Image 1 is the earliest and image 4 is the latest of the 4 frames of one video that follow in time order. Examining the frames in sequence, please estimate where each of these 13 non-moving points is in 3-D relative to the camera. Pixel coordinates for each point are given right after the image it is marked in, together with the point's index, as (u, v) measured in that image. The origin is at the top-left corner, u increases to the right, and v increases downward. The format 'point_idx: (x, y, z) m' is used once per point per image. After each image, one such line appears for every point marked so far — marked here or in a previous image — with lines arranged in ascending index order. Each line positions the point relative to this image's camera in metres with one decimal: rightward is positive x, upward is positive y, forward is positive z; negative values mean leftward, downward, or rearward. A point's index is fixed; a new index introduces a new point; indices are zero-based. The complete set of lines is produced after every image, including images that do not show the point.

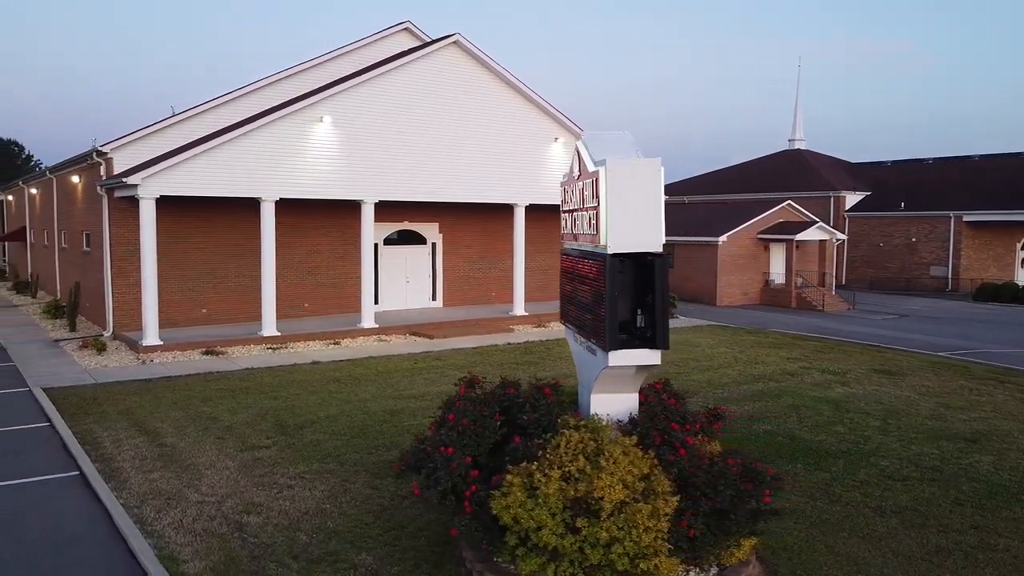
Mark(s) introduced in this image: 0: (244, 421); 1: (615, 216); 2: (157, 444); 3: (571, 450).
0: (-3.8, -1.9, +11.2) m
1: (+0.8, +0.6, +6.0) m
2: (-4.5, -2.0, +10.1) m
3: (+0.4, -1.2, +6.0) m
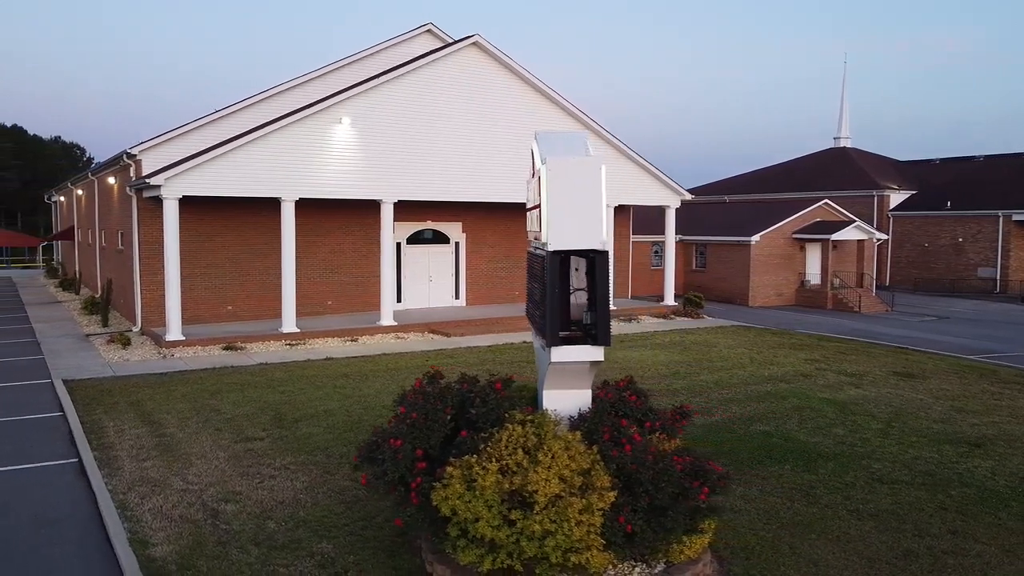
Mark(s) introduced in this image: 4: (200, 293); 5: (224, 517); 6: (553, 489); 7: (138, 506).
0: (-3.9, -1.8, +11.5) m
1: (+0.3, +0.6, +6.1) m
2: (-4.7, -1.9, +10.5) m
3: (0.0, -1.2, +6.1) m
4: (-7.6, -0.1, +19.4) m
5: (-2.8, -2.2, +7.7) m
6: (+0.3, -1.5, +5.7) m
7: (-3.8, -2.2, +8.0) m
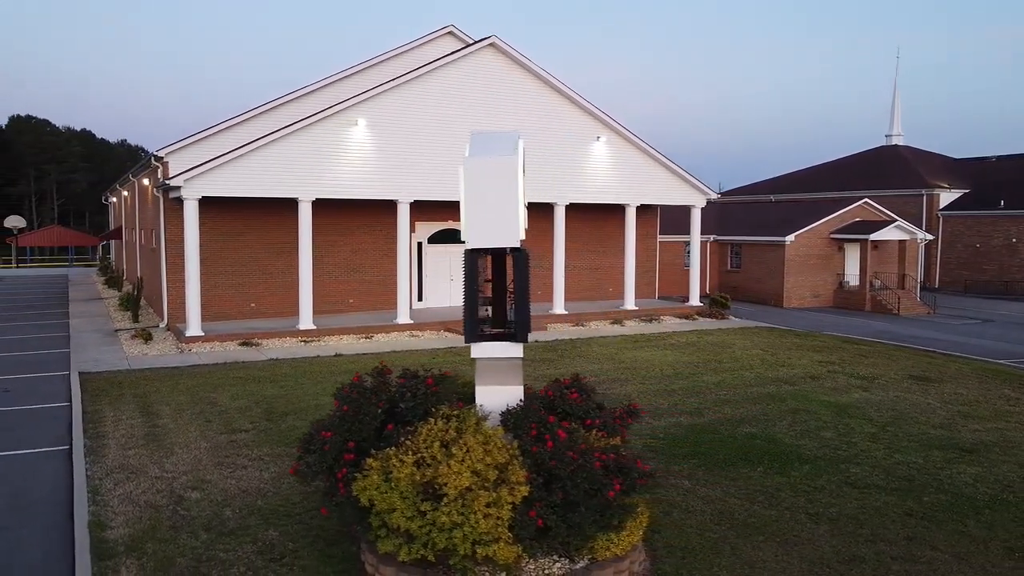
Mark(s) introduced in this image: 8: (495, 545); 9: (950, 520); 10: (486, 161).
0: (-4.1, -1.8, +11.9) m
1: (-0.3, +0.6, +6.2) m
2: (-5.0, -1.9, +11.0) m
3: (-0.6, -1.2, +6.2) m
4: (-7.3, -0.1, +20.0) m
5: (-3.3, -2.2, +8.1) m
6: (-0.4, -1.4, +5.9) m
7: (-4.3, -2.1, +8.4) m
8: (-0.1, -1.9, +5.8) m
9: (+4.5, -2.4, +8.2) m
10: (-0.2, +1.0, +6.1) m
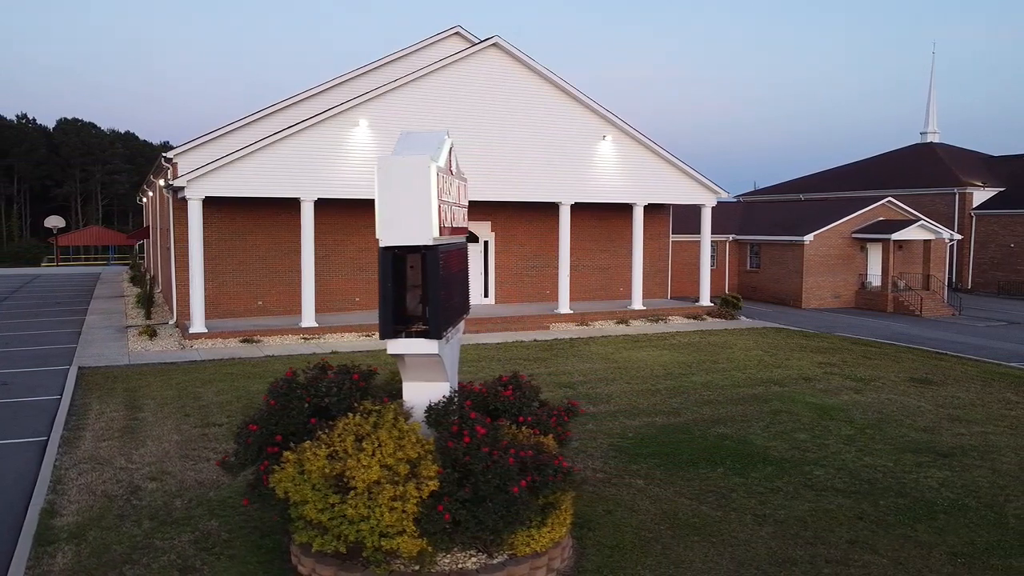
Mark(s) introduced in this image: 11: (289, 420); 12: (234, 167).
0: (-4.5, -1.8, +12.2) m
1: (-1.0, +0.6, +6.3) m
2: (-5.4, -1.9, +11.3) m
3: (-1.3, -1.2, +6.4) m
4: (-7.2, 0.0, +20.5) m
5: (-3.9, -2.2, +8.3) m
6: (-1.1, -1.4, +6.0) m
7: (-4.8, -2.1, +8.7) m
8: (-0.8, -1.9, +5.9) m
9: (+3.9, -2.4, +8.0) m
10: (-0.9, +1.0, +6.2) m
11: (-1.9, -1.1, +6.7) m
12: (-6.3, +2.7, +17.8) m
